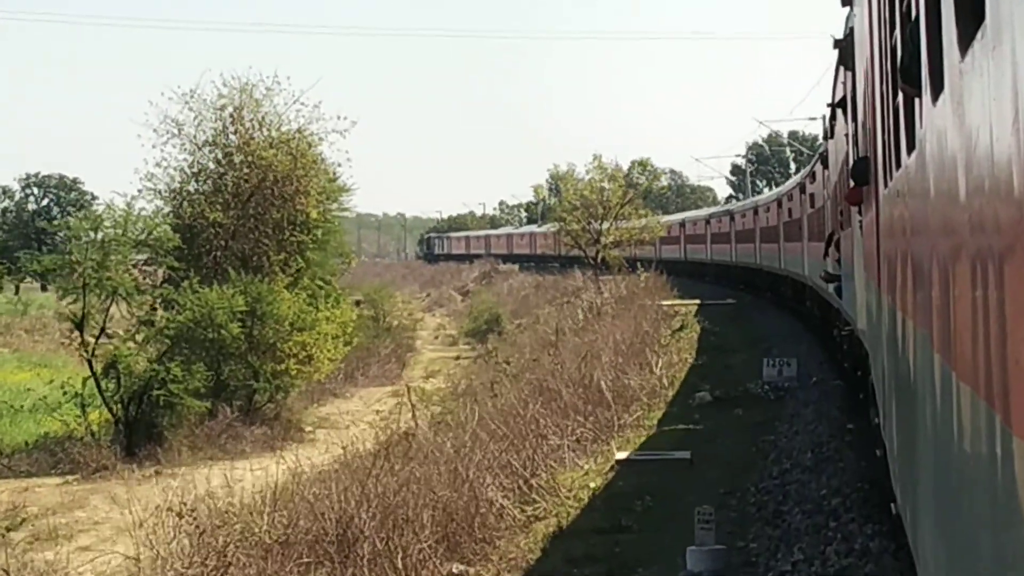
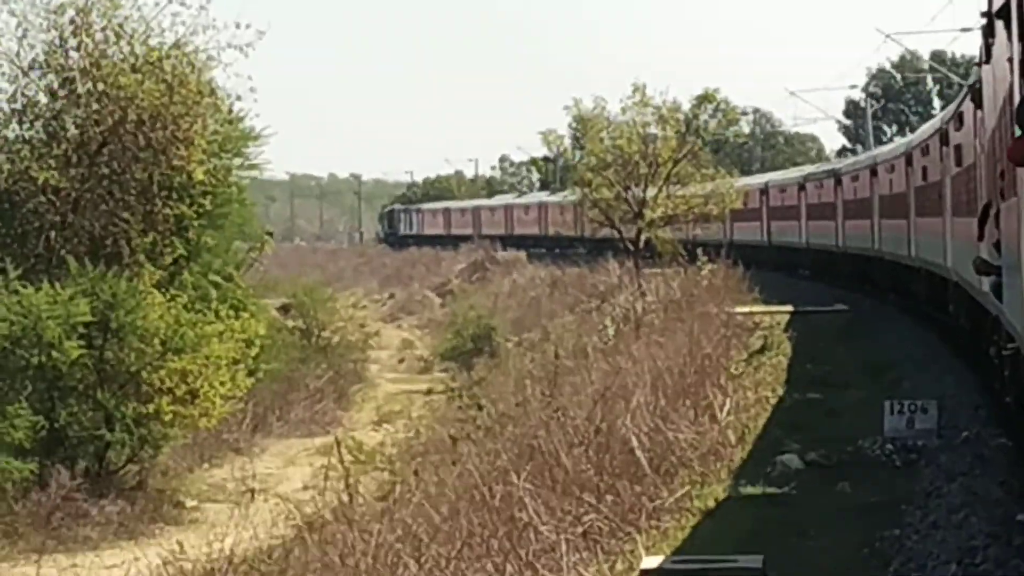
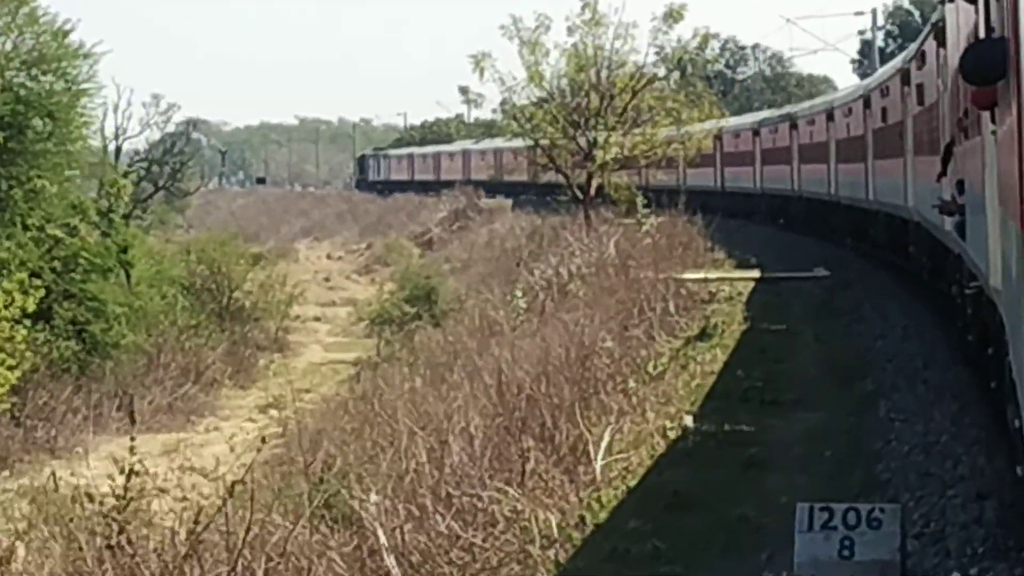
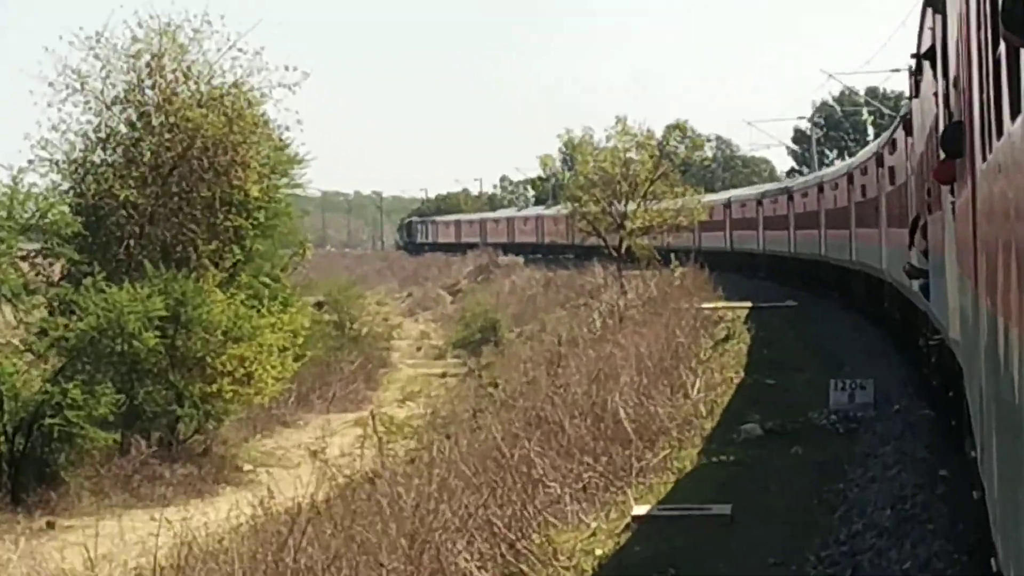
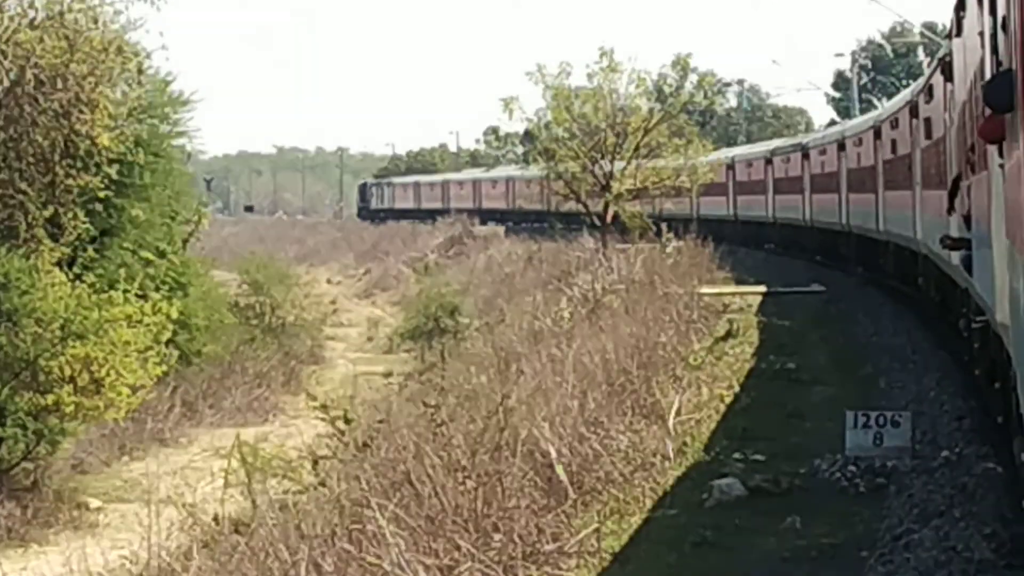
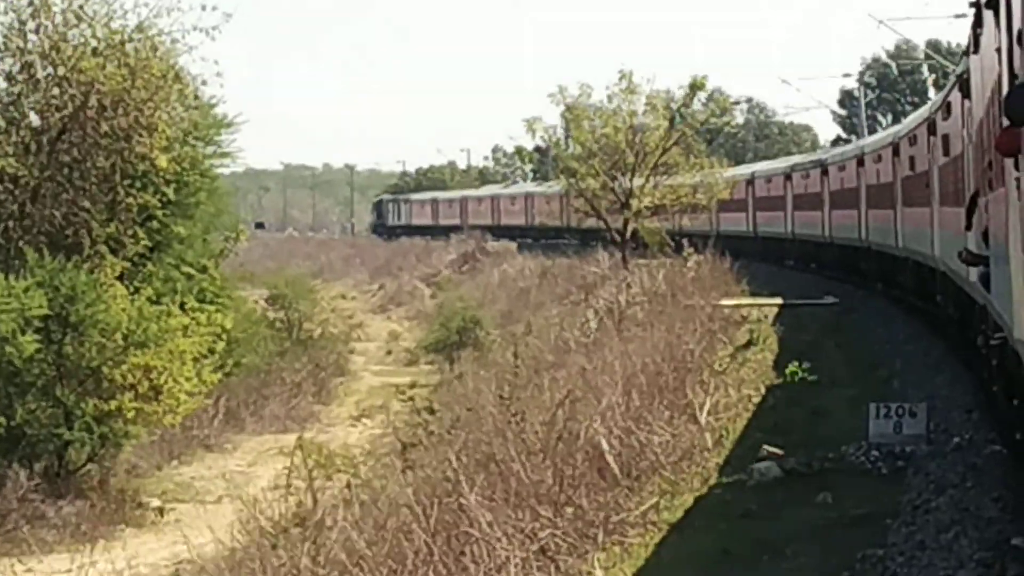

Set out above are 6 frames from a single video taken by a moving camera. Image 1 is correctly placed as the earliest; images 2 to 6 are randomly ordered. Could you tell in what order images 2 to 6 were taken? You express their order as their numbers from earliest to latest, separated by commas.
4, 2, 6, 5, 3
